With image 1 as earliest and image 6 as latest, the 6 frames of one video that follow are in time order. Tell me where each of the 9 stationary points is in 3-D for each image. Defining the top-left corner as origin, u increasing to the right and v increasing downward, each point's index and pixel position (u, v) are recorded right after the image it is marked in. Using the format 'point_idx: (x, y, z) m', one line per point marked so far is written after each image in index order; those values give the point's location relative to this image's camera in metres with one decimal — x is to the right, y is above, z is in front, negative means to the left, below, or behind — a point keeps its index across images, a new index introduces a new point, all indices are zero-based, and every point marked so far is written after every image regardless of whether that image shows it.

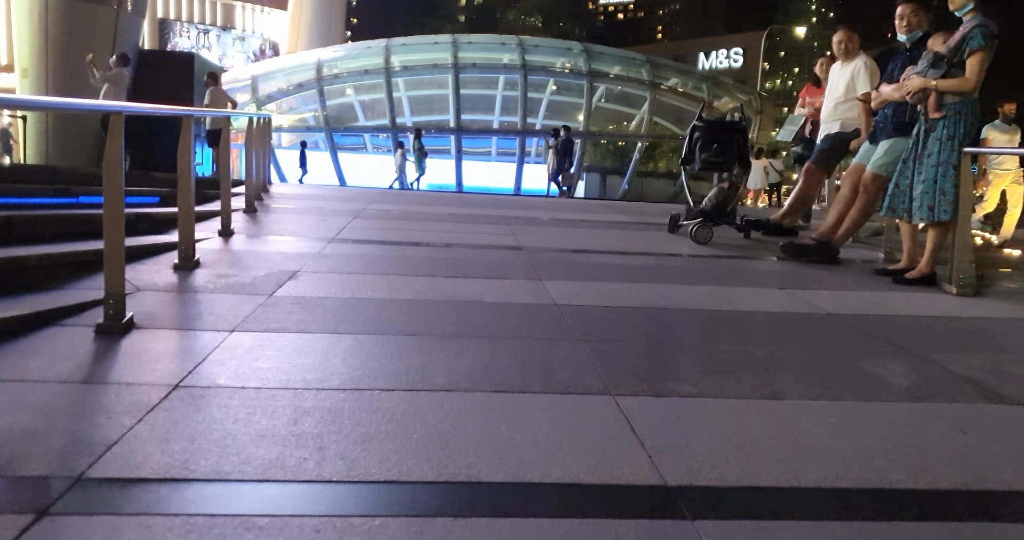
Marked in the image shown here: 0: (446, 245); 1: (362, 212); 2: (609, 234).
0: (-0.5, +0.2, +7.5) m
1: (-1.4, +0.5, +9.9) m
2: (+0.8, +0.3, +9.1) m
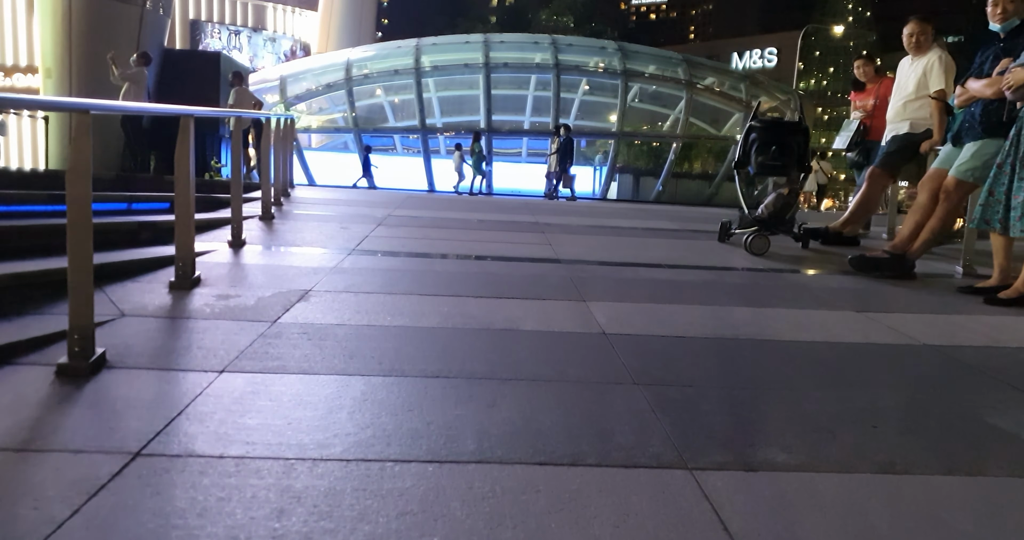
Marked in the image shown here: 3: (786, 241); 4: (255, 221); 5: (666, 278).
0: (-0.2, +0.1, +6.8) m
1: (-1.1, +0.4, +9.2) m
2: (+1.1, +0.2, +8.3) m
3: (+2.3, +0.2, +8.7) m
4: (-2.1, +0.4, +8.5) m
5: (+0.9, -0.1, +6.2) m
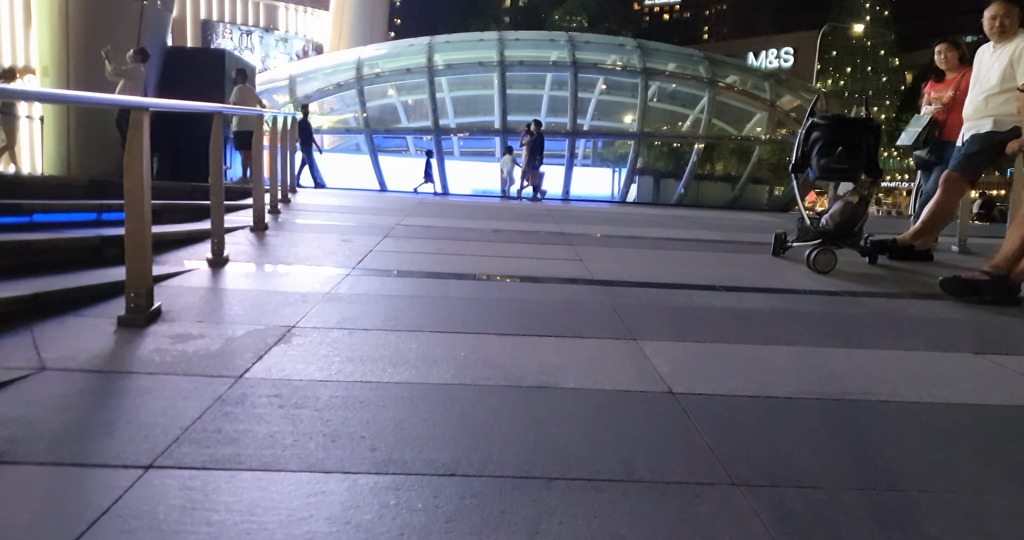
0: (-0.1, 0.0, +5.8) m
1: (-0.9, +0.3, +8.2) m
2: (+1.3, +0.1, +7.3) m
3: (+2.4, +0.1, +7.6) m
4: (-1.9, +0.3, +7.5) m
5: (+1.0, -0.2, +5.1) m
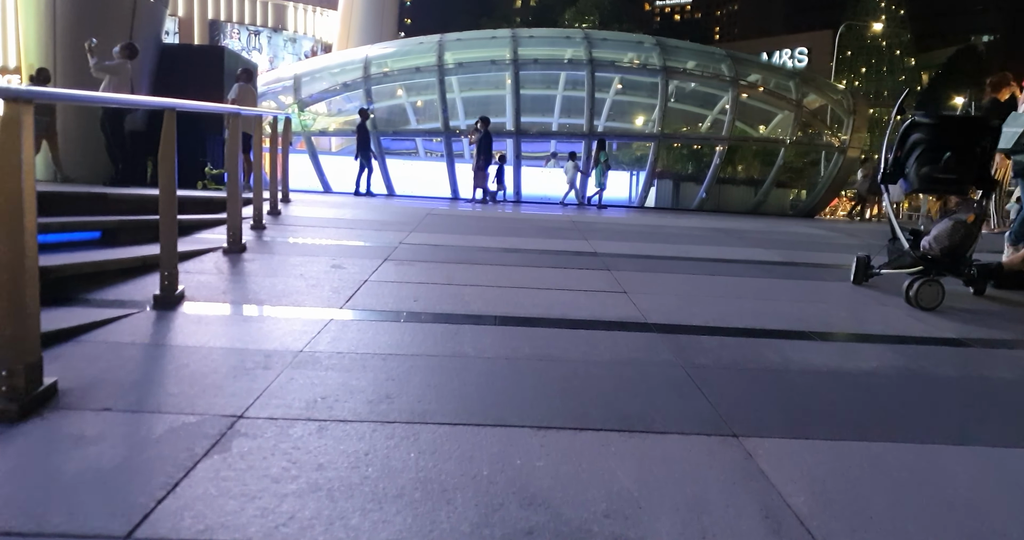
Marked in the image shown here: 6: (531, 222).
0: (+0.1, -0.2, +4.5) m
1: (-0.8, +0.1, +6.9) m
2: (+1.4, -0.1, +6.0) m
3: (+2.6, -0.1, +6.3) m
4: (-1.7, +0.1, +6.2) m
5: (+1.2, -0.4, +3.8) m
6: (+0.2, +0.5, +9.9) m
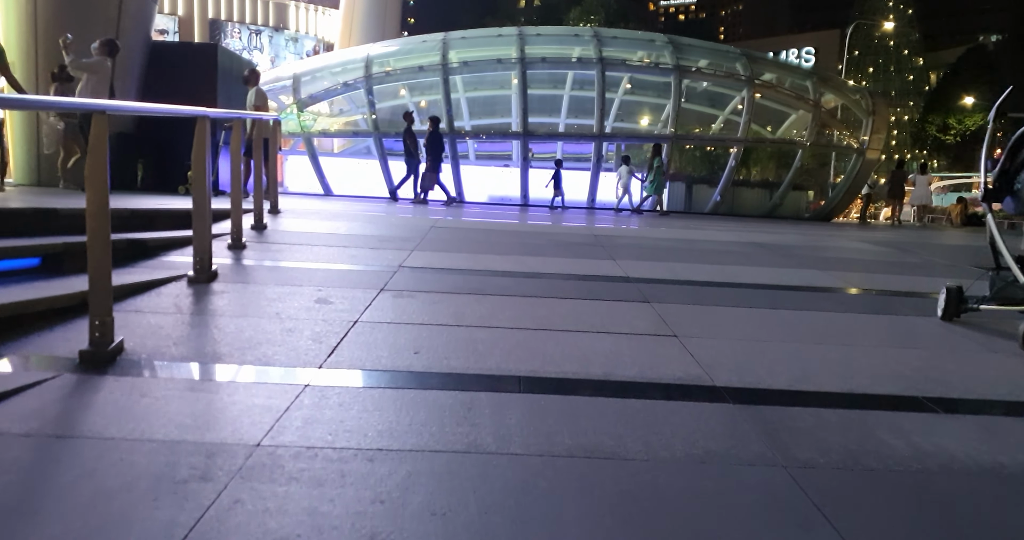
0: (+0.2, -0.4, +3.5) m
1: (-0.7, 0.0, +5.9) m
2: (+1.6, -0.3, +4.9) m
3: (+2.7, -0.2, +5.3) m
4: (-1.6, -0.1, +5.2) m
5: (+1.3, -0.5, +2.8) m
6: (+0.3, +0.3, +8.9) m
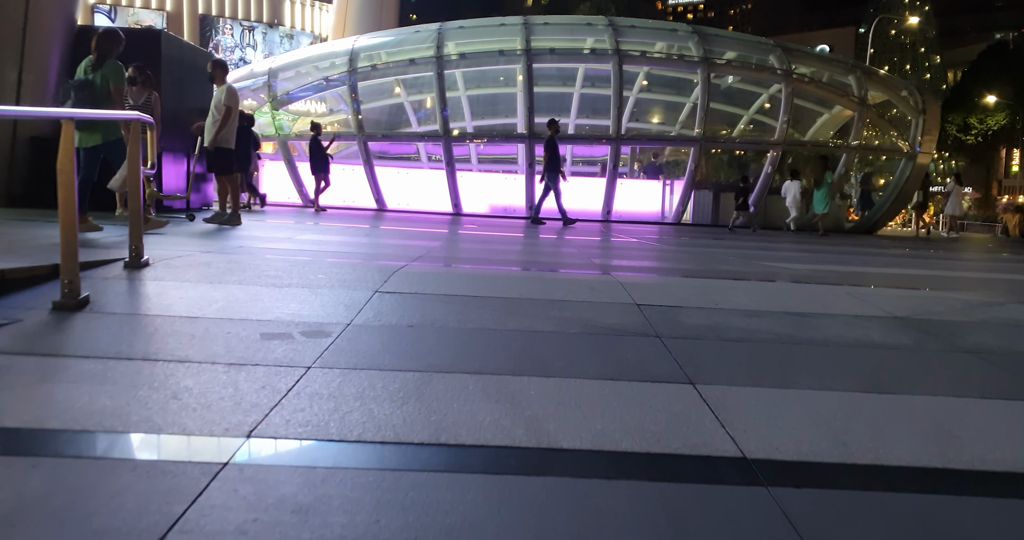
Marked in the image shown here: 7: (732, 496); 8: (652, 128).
0: (+0.1, -0.9, +0.1) m
1: (-0.7, -0.5, +2.5) m
2: (+1.5, -0.7, +1.5) m
3: (+2.6, -0.7, +1.8) m
4: (-1.7, -0.6, +1.8) m
5: (+1.2, -1.0, -0.6) m
6: (+0.3, -0.2, +5.5) m
7: (+0.5, -0.6, +2.6) m
8: (+2.8, +2.4, +18.0) m
